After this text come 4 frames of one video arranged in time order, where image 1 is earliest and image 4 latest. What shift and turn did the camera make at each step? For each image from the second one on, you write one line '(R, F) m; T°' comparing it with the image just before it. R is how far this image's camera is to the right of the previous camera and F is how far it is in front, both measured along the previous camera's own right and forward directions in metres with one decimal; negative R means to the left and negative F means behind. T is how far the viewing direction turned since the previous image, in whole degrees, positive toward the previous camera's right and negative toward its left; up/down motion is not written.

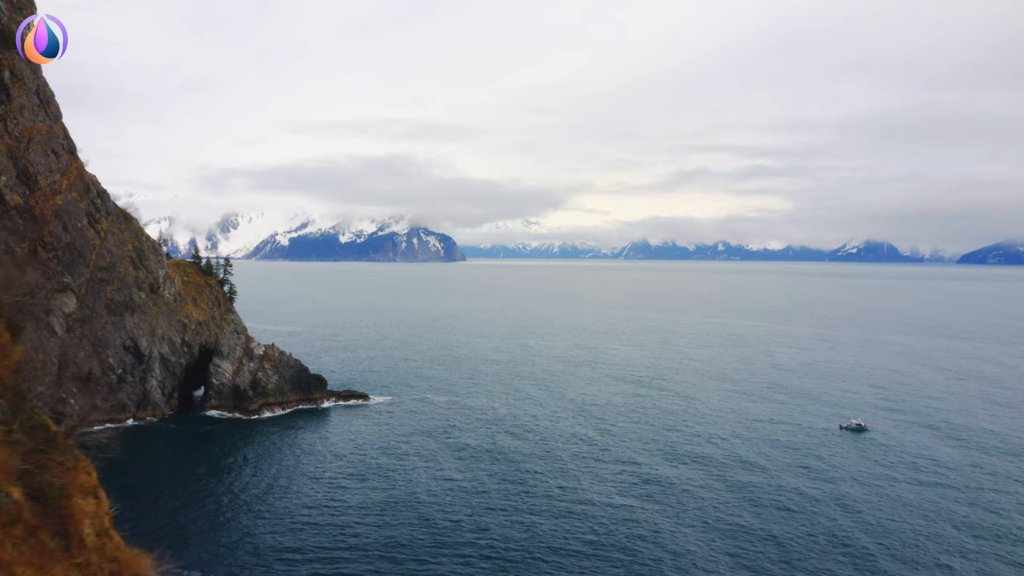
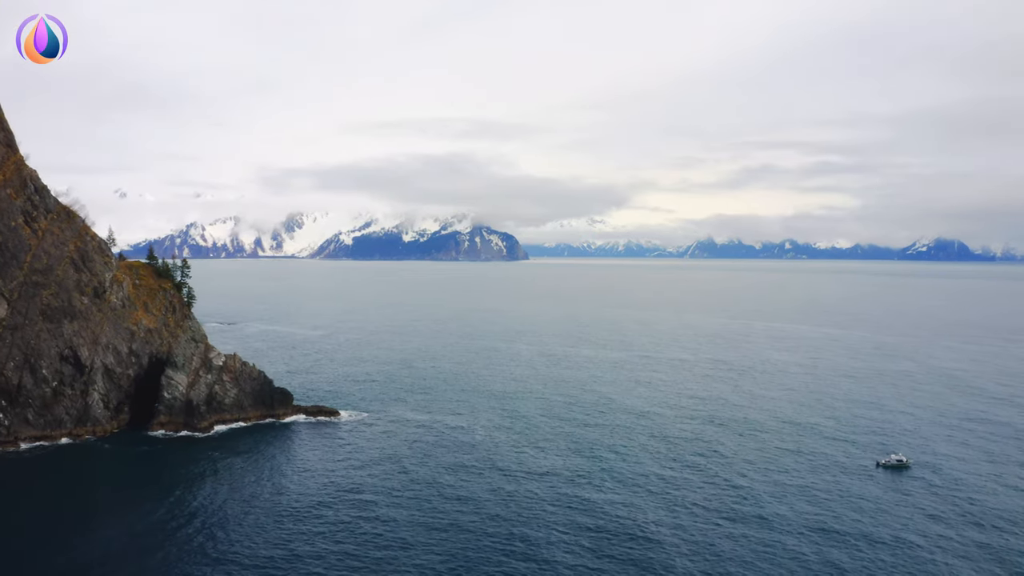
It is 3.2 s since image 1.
(+5.7, +7.5) m; -4°
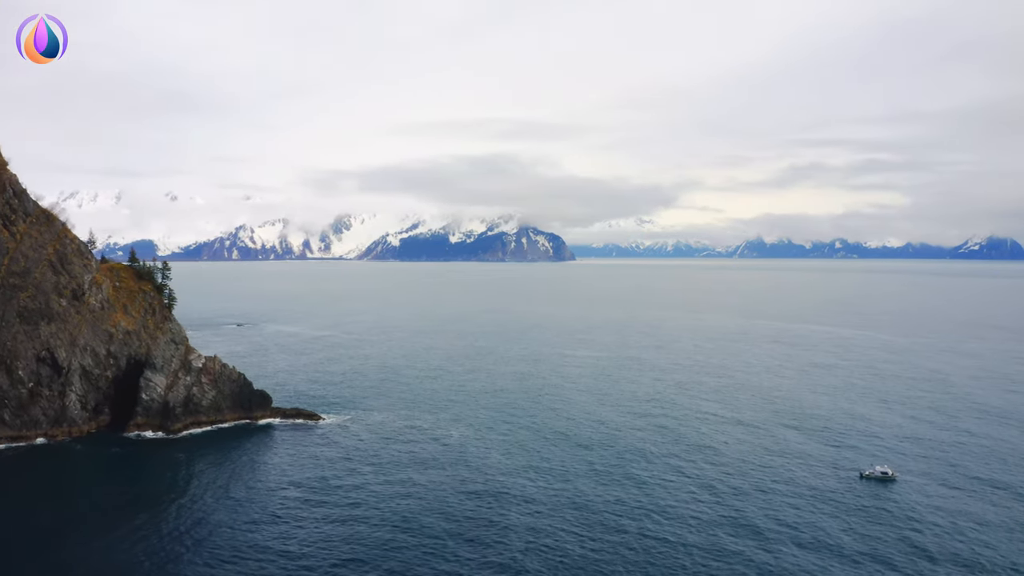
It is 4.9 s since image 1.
(+4.7, +1.4) m; -3°
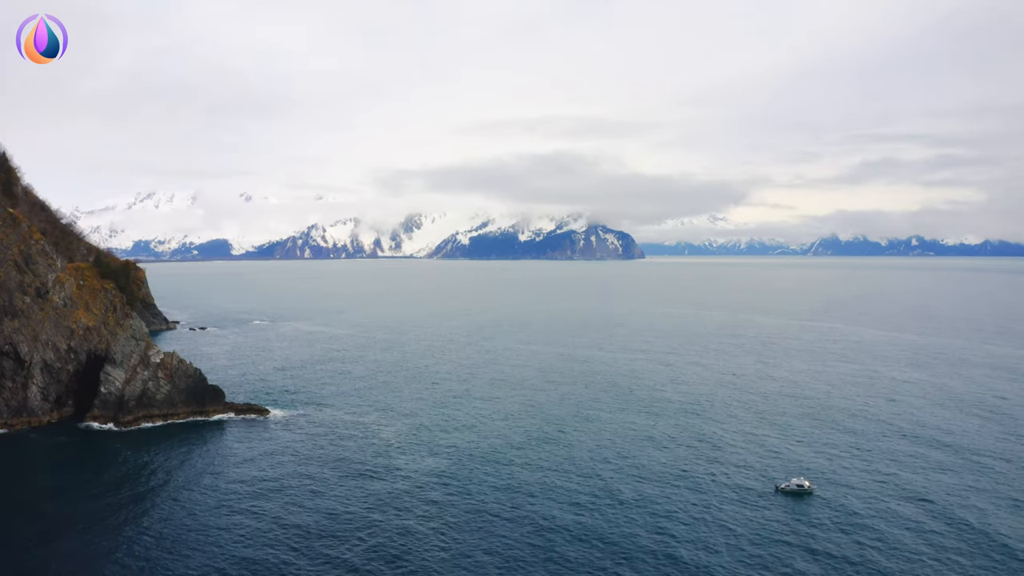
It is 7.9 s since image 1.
(+10.4, +0.7) m; -5°
